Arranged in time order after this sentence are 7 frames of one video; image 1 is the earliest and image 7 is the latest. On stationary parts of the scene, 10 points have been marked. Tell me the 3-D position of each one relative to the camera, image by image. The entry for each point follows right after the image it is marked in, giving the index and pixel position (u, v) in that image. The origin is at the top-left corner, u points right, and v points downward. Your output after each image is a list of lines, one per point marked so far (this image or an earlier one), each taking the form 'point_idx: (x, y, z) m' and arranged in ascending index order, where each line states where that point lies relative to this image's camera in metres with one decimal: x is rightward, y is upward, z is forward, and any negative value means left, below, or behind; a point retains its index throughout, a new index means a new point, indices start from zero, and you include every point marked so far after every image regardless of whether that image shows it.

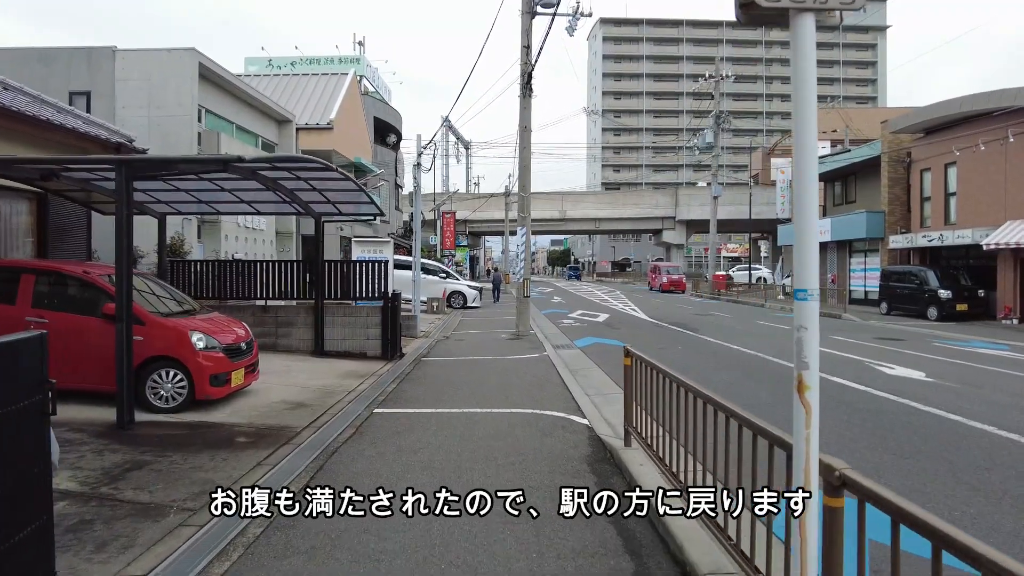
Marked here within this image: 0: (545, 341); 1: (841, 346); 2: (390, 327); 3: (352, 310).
0: (+0.7, -1.3, +15.7) m
1: (+7.8, -1.3, +16.0) m
2: (-2.4, -0.8, +12.8) m
3: (-3.1, -0.5, +12.8) m
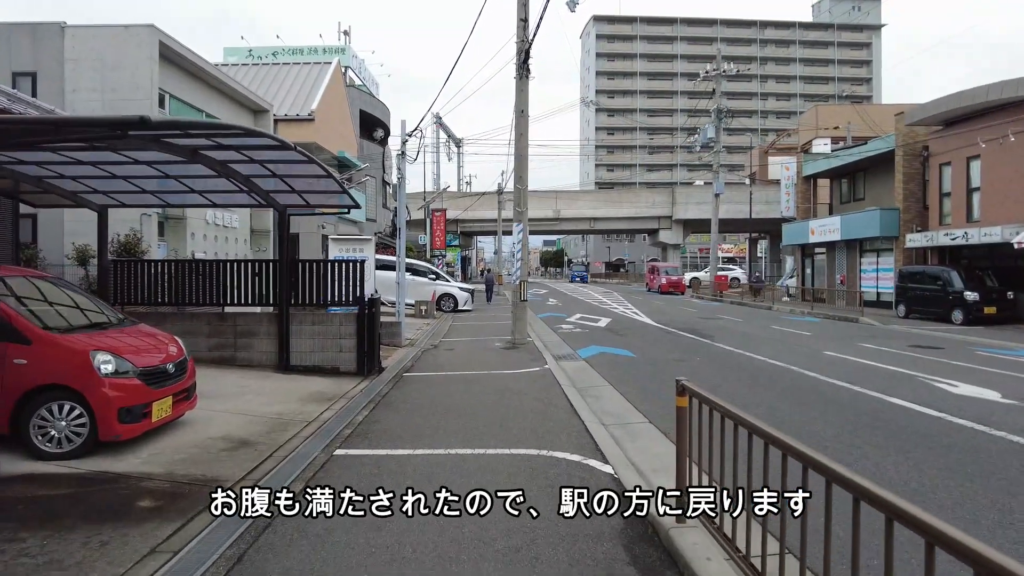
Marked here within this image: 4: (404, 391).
0: (+0.7, -1.3, +14.0) m
1: (+7.7, -1.4, +14.4) m
2: (-2.5, -0.9, +11.0) m
3: (-3.2, -0.5, +11.0) m
4: (-1.7, -1.5, +10.4) m
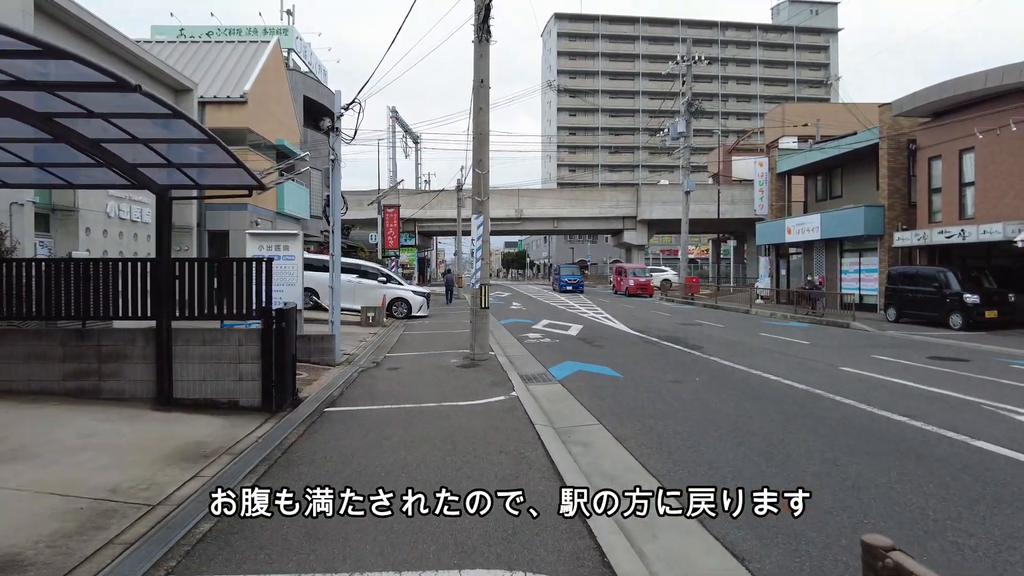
0: (-0.1, -1.4, +11.5) m
1: (+6.9, -1.5, +12.3) m
2: (-3.0, -1.0, +8.4) m
3: (-3.7, -0.6, +8.3) m
4: (-2.2, -1.6, +7.8) m
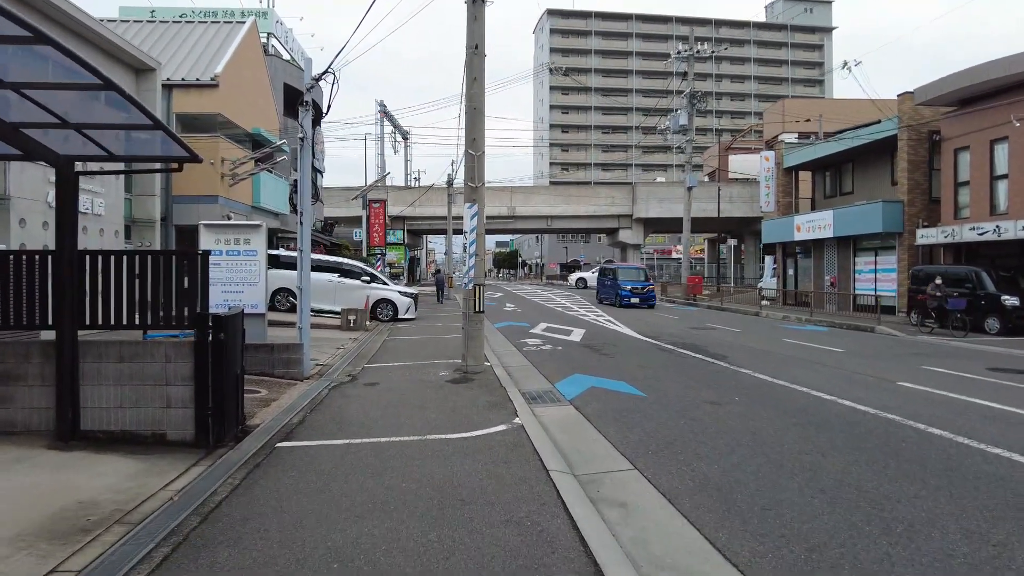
0: (-0.1, -1.4, +9.7) m
1: (+6.9, -1.5, +10.6) m
2: (-3.0, -1.0, +6.5) m
3: (-3.7, -0.6, +6.5) m
4: (-2.2, -1.6, +6.0) m
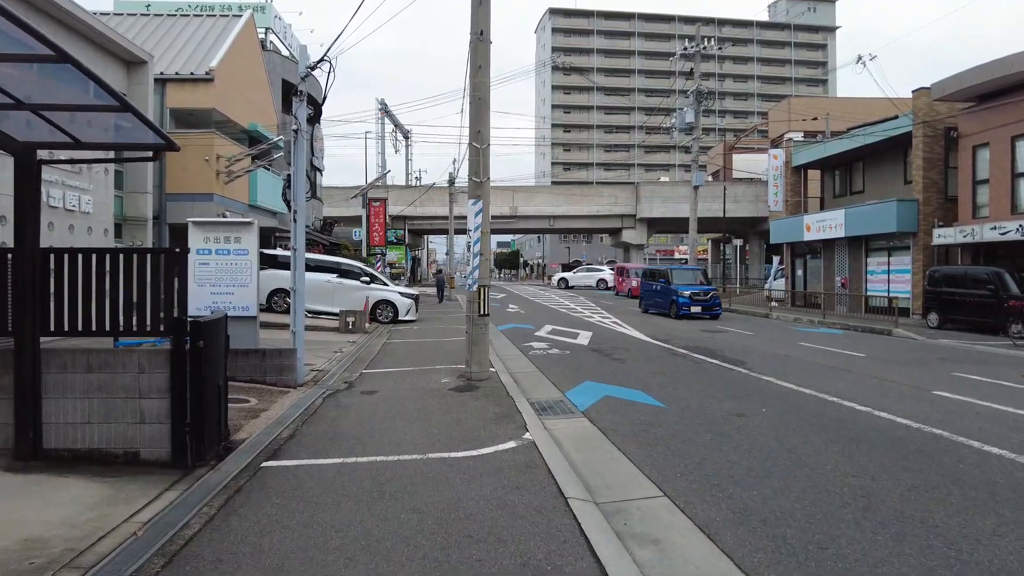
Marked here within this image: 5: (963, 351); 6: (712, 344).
0: (0.0, -1.5, +9.1) m
1: (+7.0, -1.5, +9.9) m
2: (-2.9, -1.0, +5.9) m
3: (-3.6, -0.6, +5.8) m
4: (-2.1, -1.7, +5.3) m
5: (+9.9, -1.4, +14.3) m
6: (+4.6, -1.3, +15.1) m
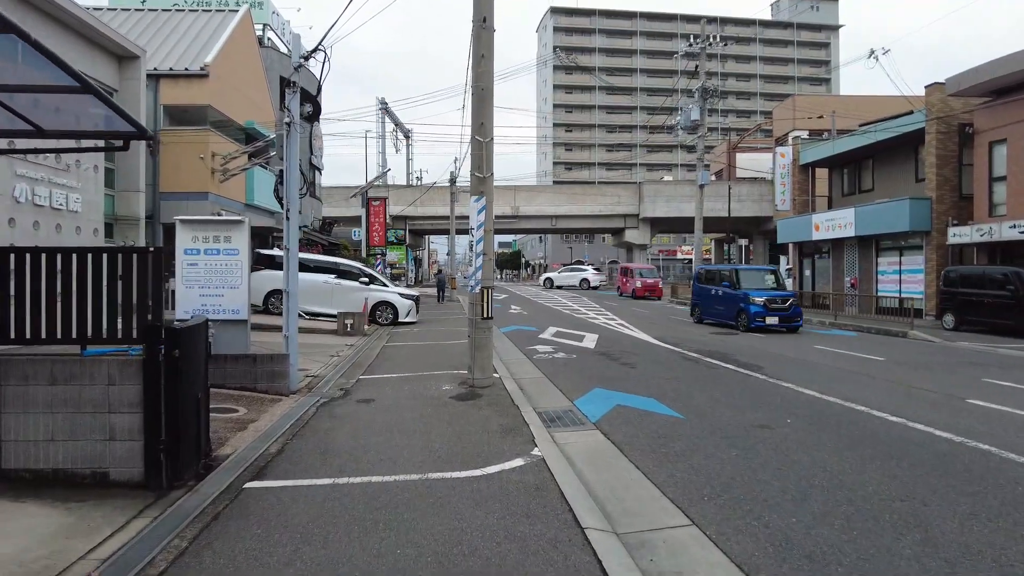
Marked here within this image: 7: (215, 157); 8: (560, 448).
0: (+0.1, -1.5, +8.5) m
1: (+7.1, -1.5, +9.4) m
2: (-2.8, -1.0, +5.3) m
3: (-3.5, -0.7, +5.3) m
4: (-2.0, -1.7, +4.8) m
5: (+9.9, -1.4, +13.7) m
6: (+4.7, -1.3, +14.5) m
7: (-9.1, +4.0, +19.9) m
8: (+0.5, -1.6, +6.5) m
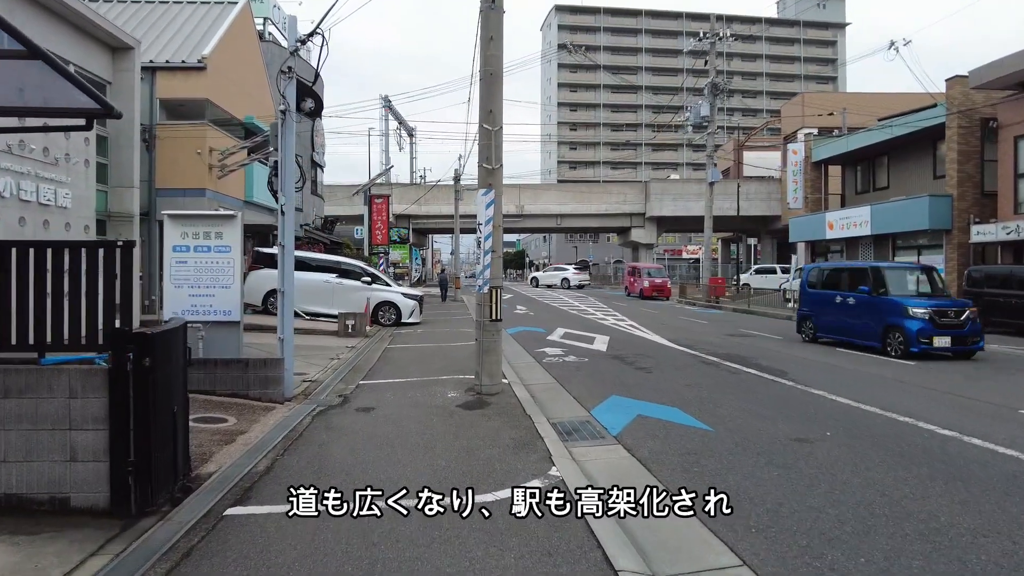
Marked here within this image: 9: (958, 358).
0: (+0.2, -1.5, +7.8) m
1: (+7.2, -1.5, +8.7) m
2: (-2.7, -1.0, +4.7) m
3: (-3.4, -0.7, +4.6) m
4: (-1.9, -1.7, +4.1) m
5: (+10.1, -1.4, +13.0) m
6: (+4.8, -1.3, +13.8) m
7: (-8.8, +4.0, +19.3) m
8: (+0.6, -1.6, +5.8) m
9: (+9.0, -1.4, +13.1) m
